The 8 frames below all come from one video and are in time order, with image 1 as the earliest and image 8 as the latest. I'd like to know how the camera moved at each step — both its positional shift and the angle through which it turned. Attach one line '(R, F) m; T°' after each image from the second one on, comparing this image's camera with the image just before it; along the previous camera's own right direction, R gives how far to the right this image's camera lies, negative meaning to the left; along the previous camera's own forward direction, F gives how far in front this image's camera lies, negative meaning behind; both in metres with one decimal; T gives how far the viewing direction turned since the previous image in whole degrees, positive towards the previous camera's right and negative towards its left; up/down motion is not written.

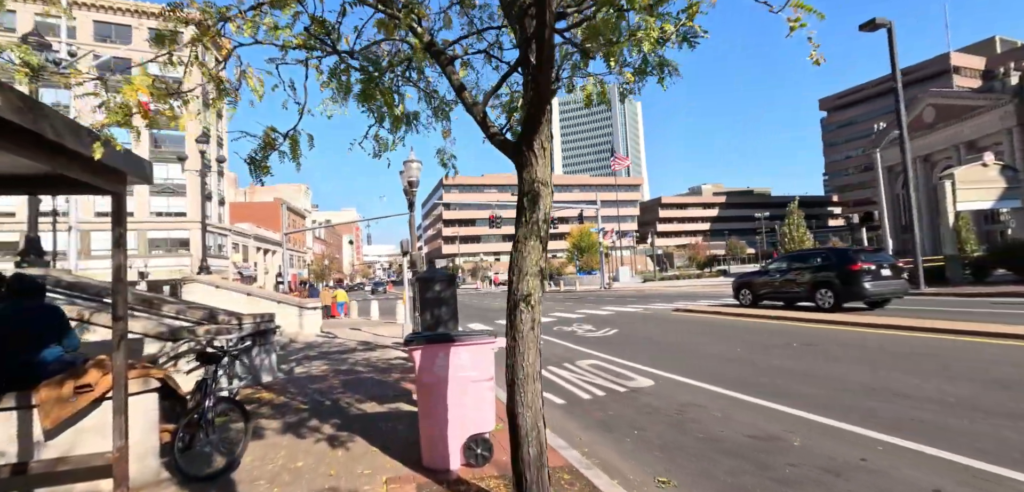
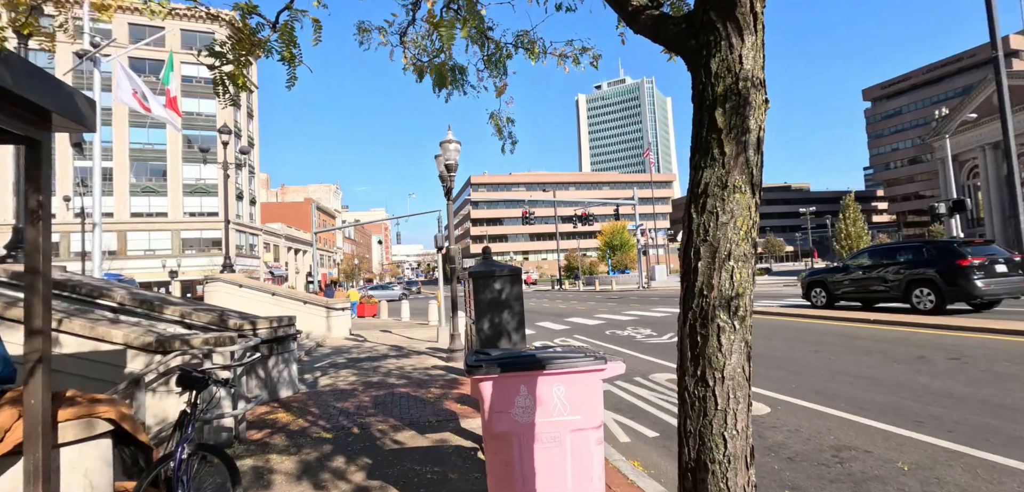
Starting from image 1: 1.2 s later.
(-0.5, +1.5) m; -3°
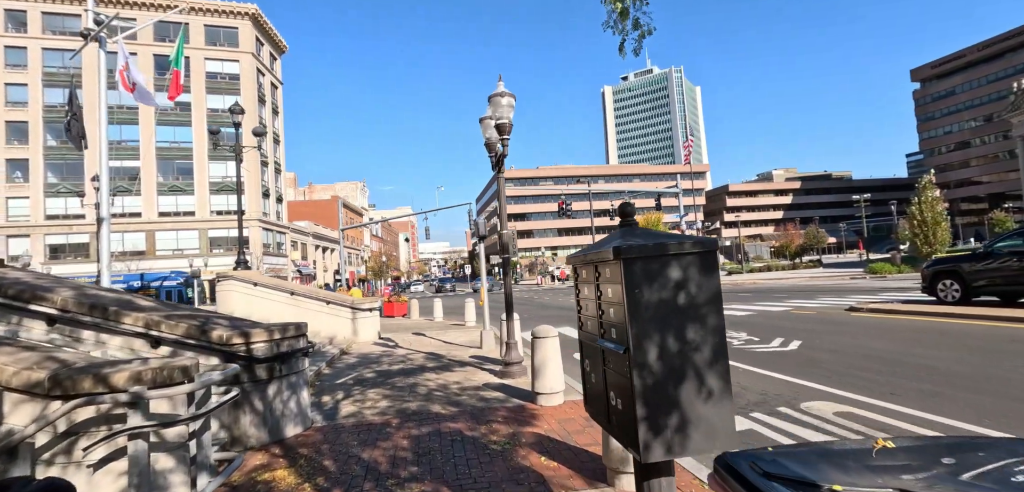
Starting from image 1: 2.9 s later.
(-0.7, +2.2) m; -3°
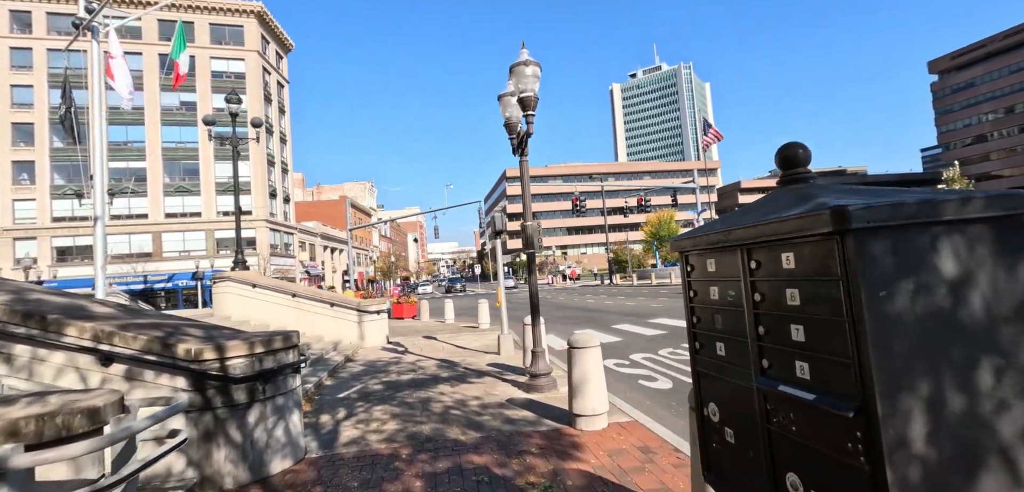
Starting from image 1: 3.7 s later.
(-0.2, +1.1) m; -1°
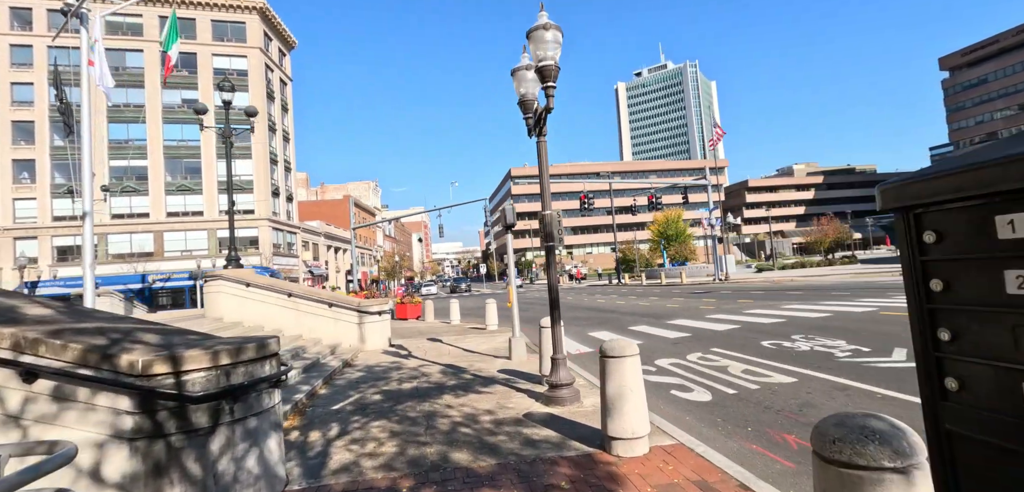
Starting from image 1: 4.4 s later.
(-0.1, +0.9) m; 0°
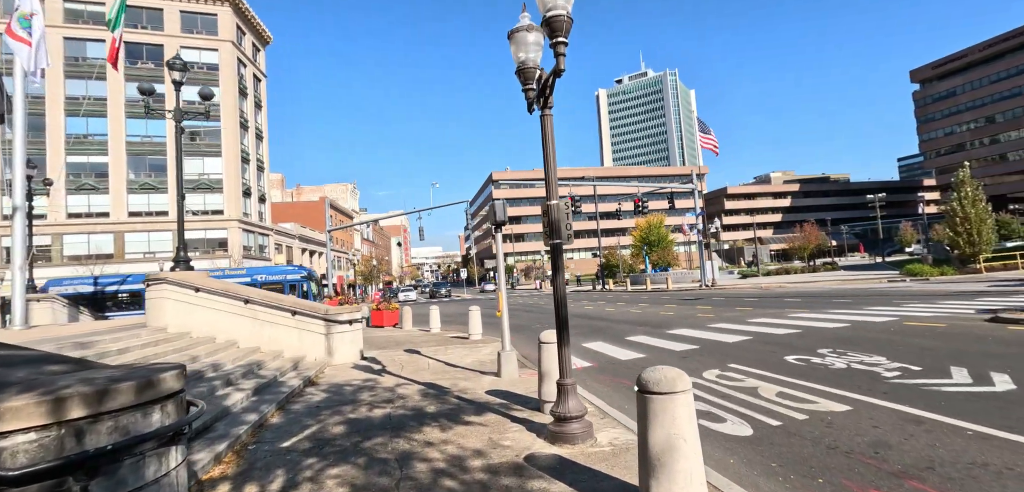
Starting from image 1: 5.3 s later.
(-0.2, +1.2) m; +2°
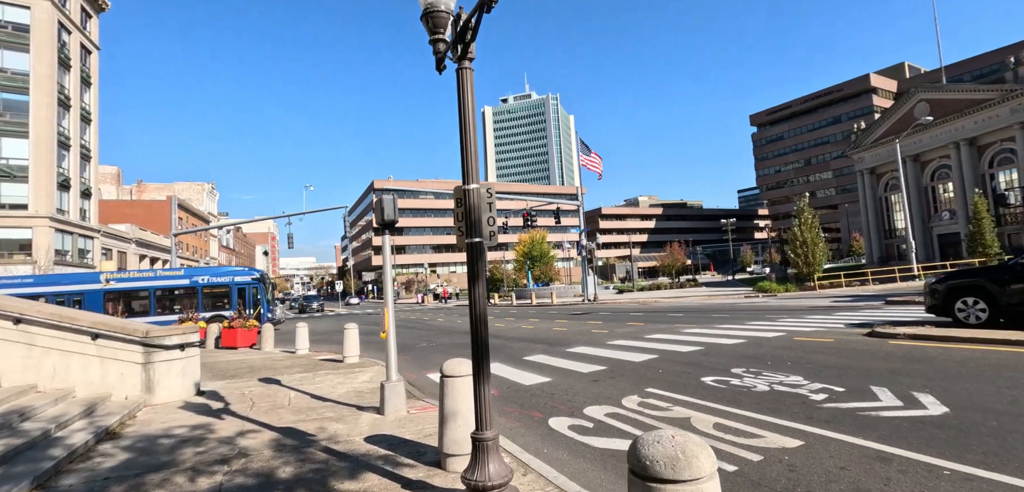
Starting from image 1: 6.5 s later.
(-0.1, +1.4) m; +13°
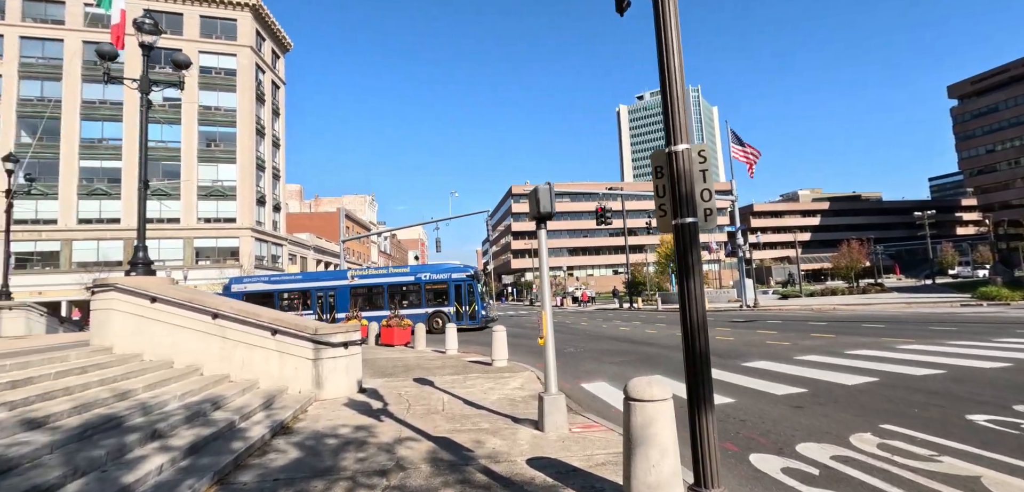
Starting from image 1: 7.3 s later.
(-0.5, +0.9) m; -15°
